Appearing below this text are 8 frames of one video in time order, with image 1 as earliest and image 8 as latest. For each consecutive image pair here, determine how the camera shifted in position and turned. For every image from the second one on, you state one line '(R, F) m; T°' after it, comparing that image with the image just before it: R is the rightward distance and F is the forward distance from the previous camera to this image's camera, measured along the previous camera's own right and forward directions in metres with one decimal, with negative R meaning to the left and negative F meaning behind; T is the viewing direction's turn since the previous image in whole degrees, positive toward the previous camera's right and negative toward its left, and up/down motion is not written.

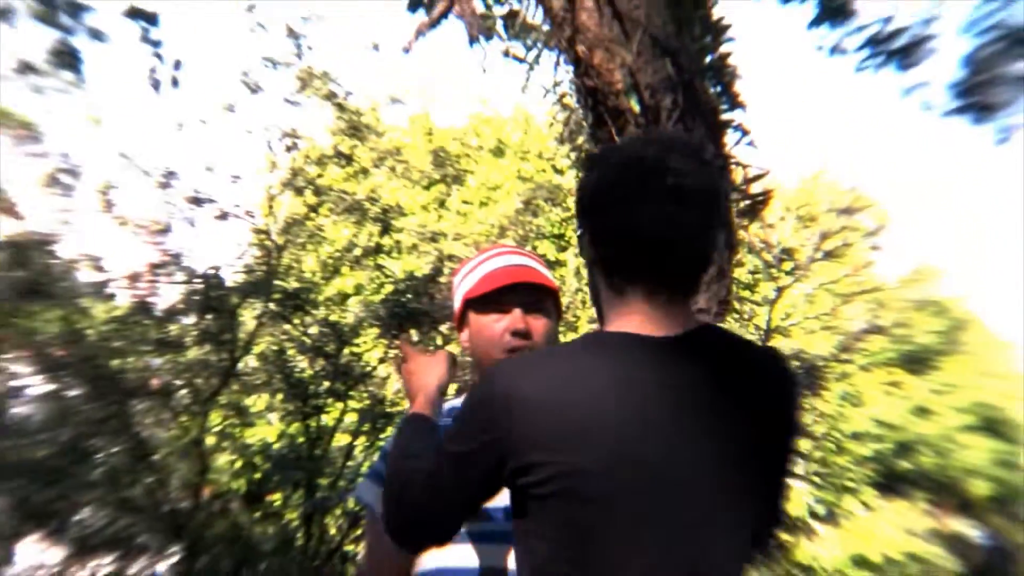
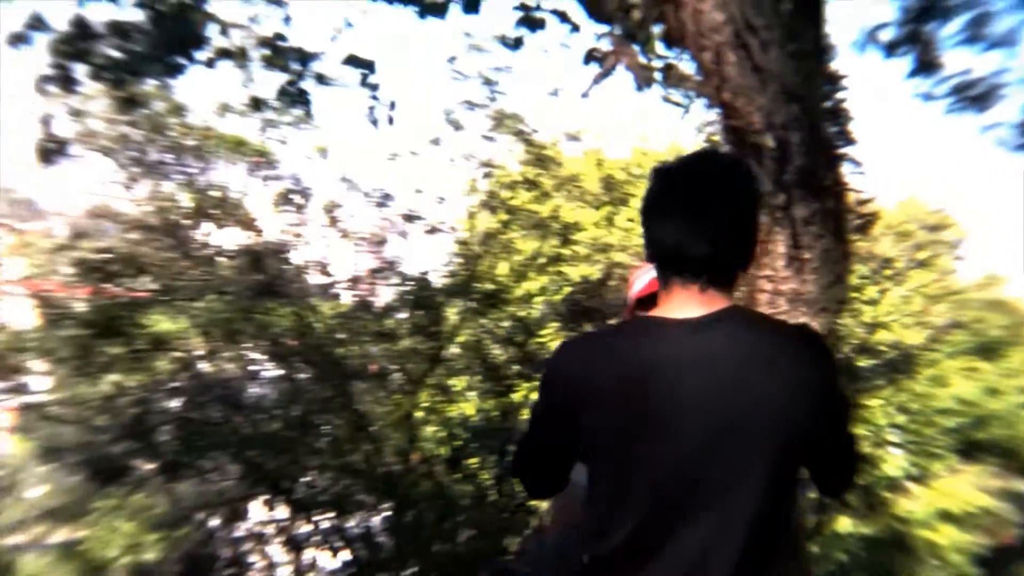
(+0.1, -0.8) m; -8°
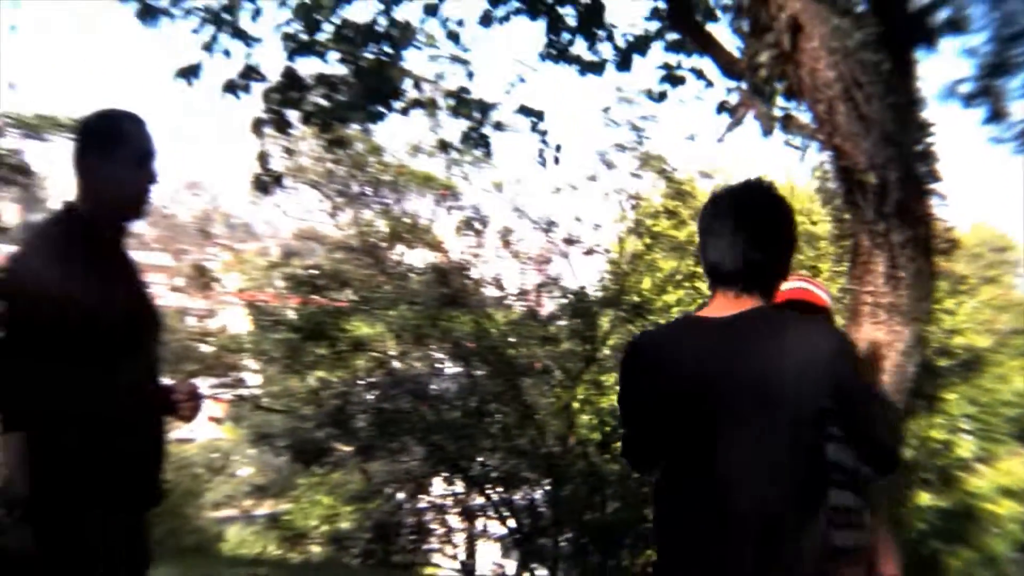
(-0.1, -0.9) m; -5°
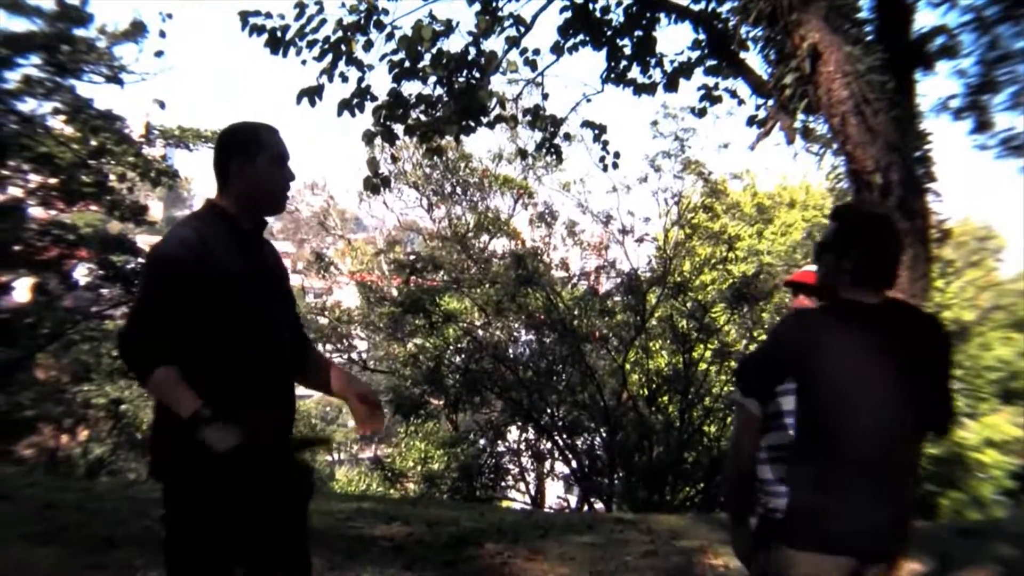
(+0.2, -1.2) m; -5°
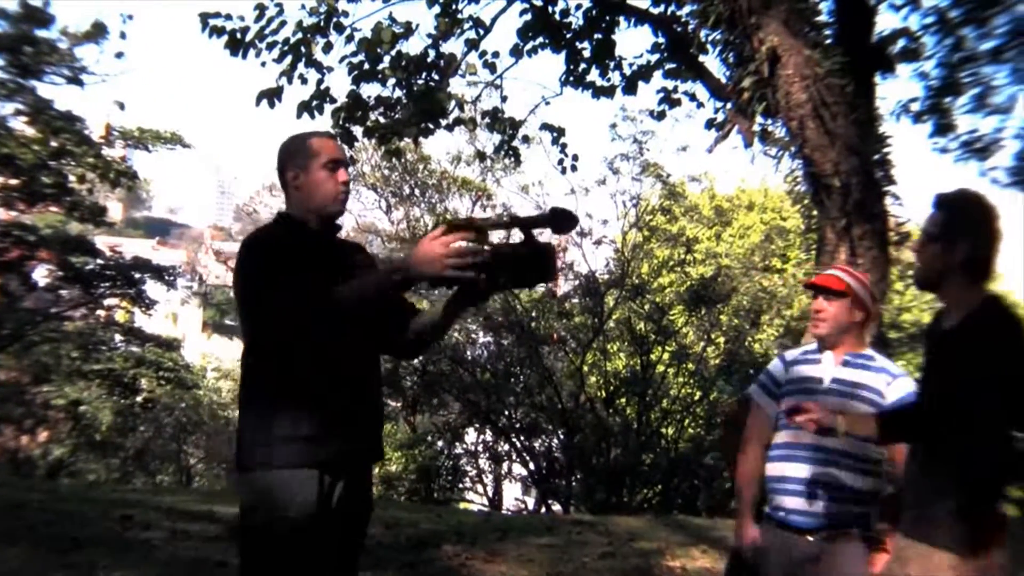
(0.0, 0.0) m; +2°
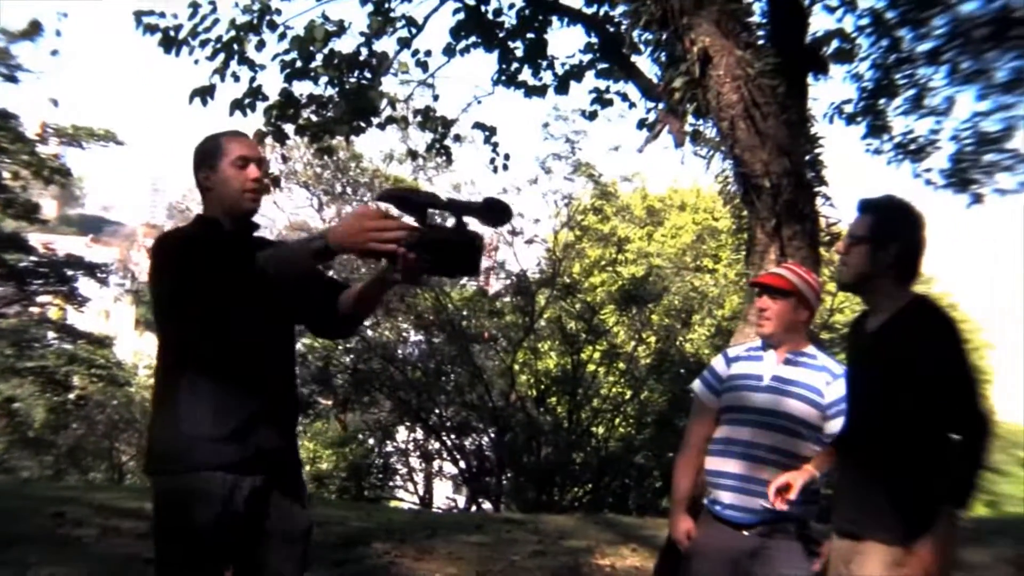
(0.0, 0.0) m; +3°
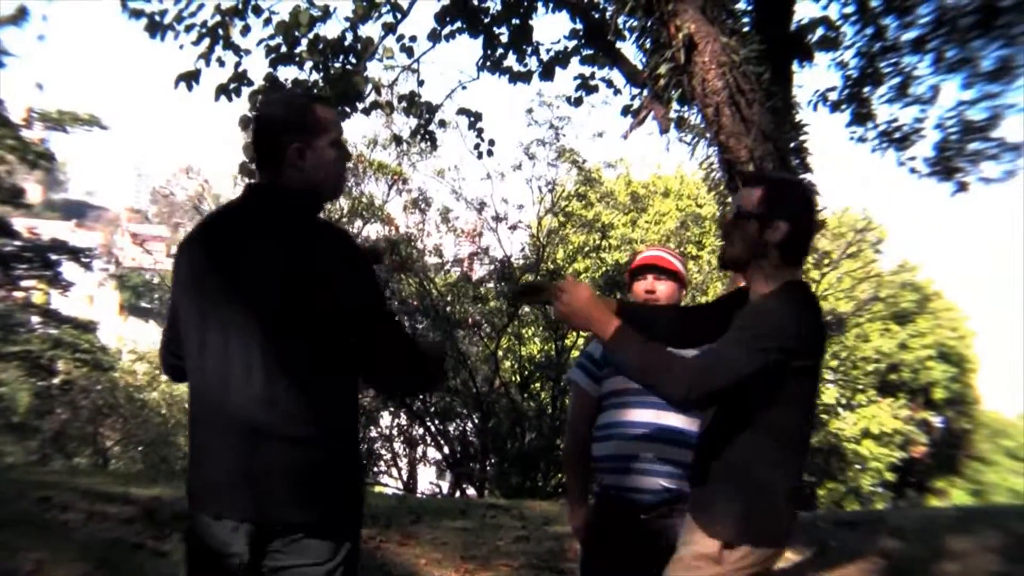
(0.0, 0.0) m; +1°
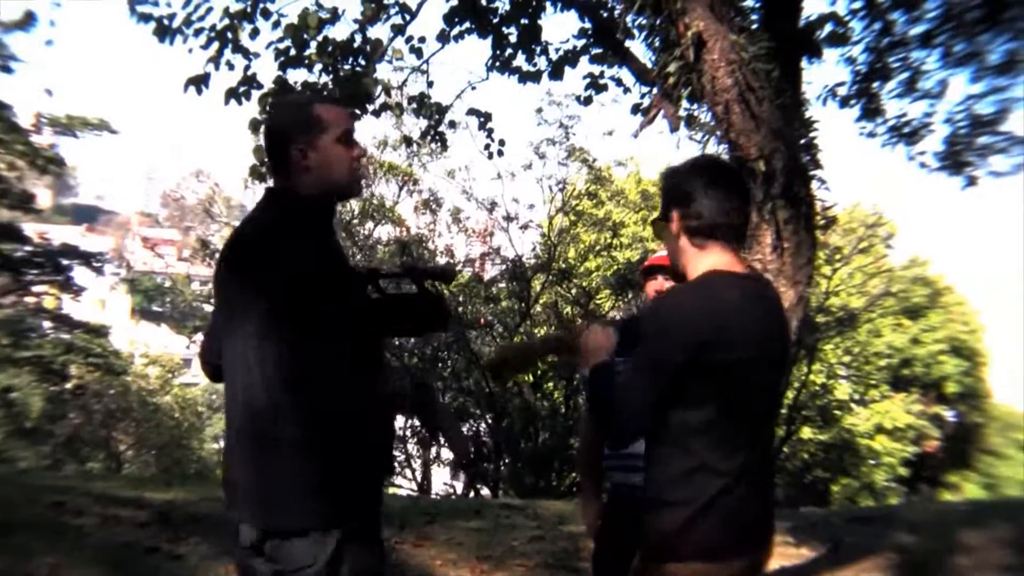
(0.0, 0.0) m; -1°
